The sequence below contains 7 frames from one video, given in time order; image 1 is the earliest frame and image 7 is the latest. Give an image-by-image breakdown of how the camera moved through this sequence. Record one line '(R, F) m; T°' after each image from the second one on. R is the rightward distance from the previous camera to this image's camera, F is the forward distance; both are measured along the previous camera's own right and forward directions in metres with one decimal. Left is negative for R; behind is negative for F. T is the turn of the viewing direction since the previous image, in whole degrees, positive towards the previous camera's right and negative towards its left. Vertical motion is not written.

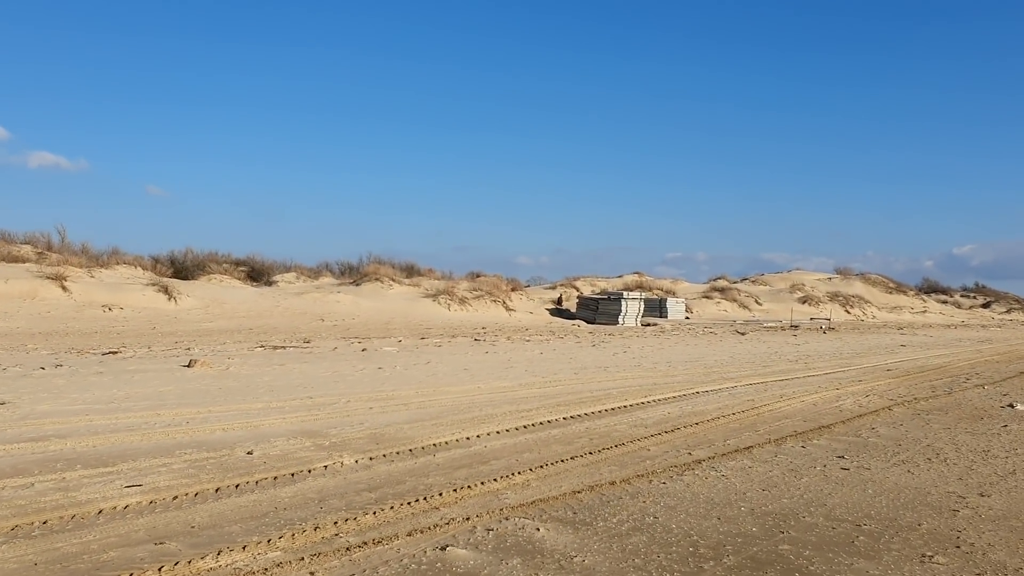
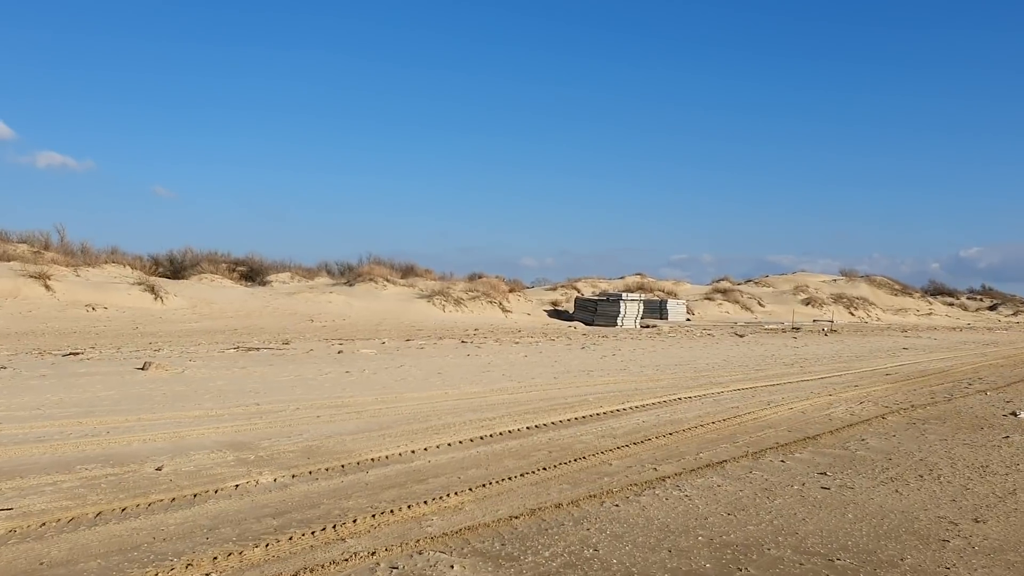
(+0.3, +0.6) m; 0°
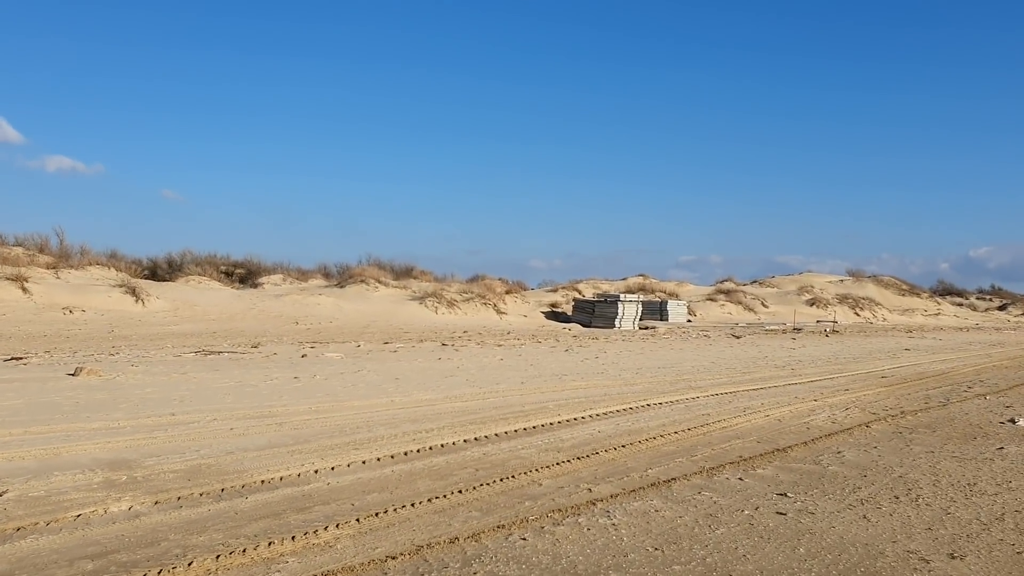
(+0.5, +0.8) m; 0°
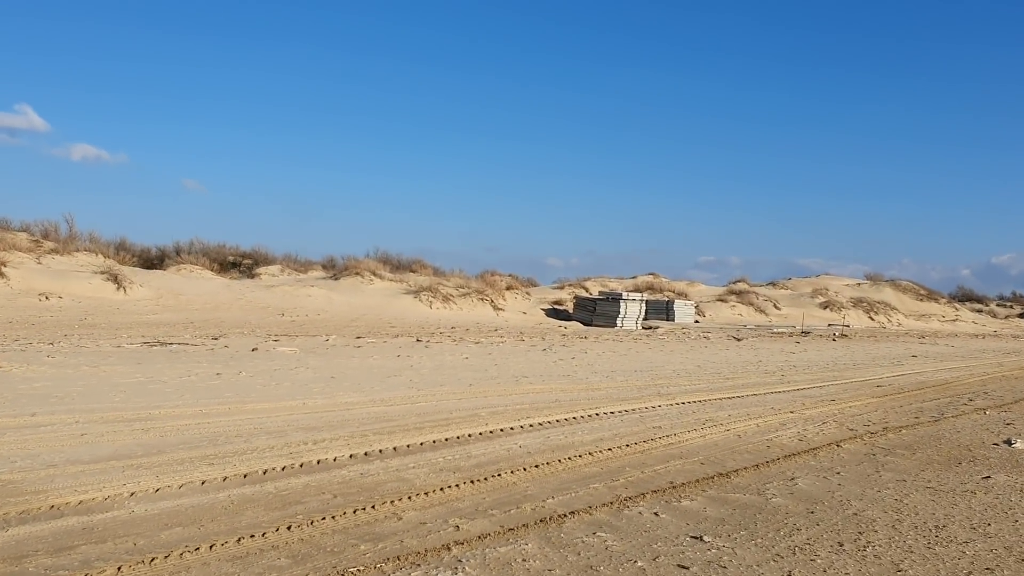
(+0.7, +1.0) m; -1°
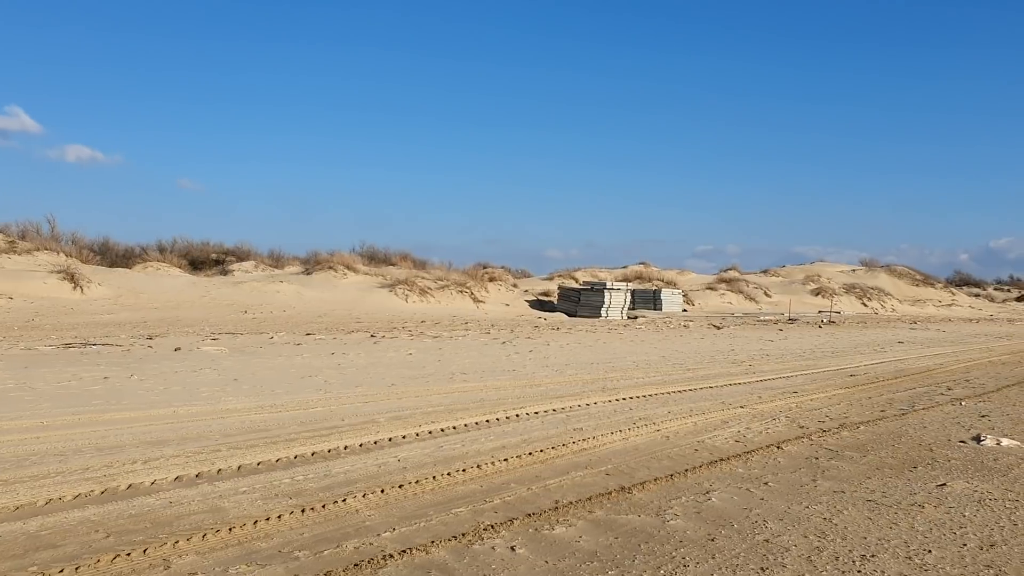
(+0.7, +0.9) m; 0°
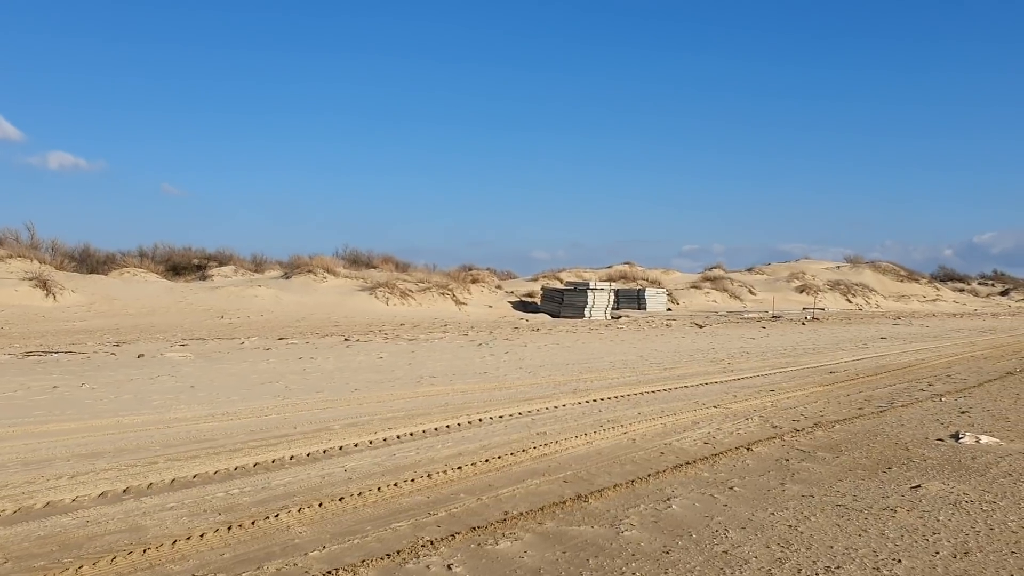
(+0.2, +0.3) m; +1°
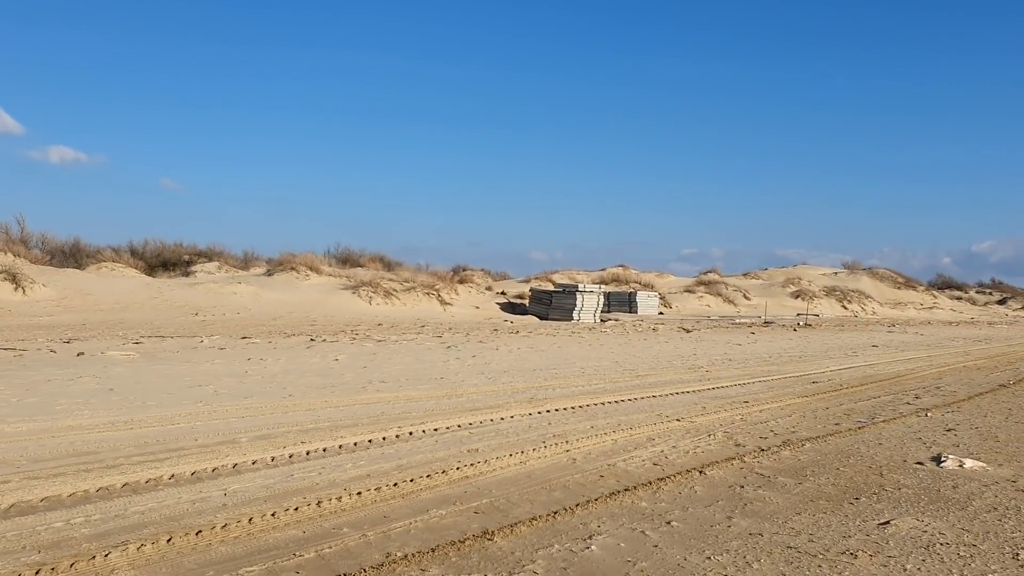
(+0.4, +0.7) m; 0°
